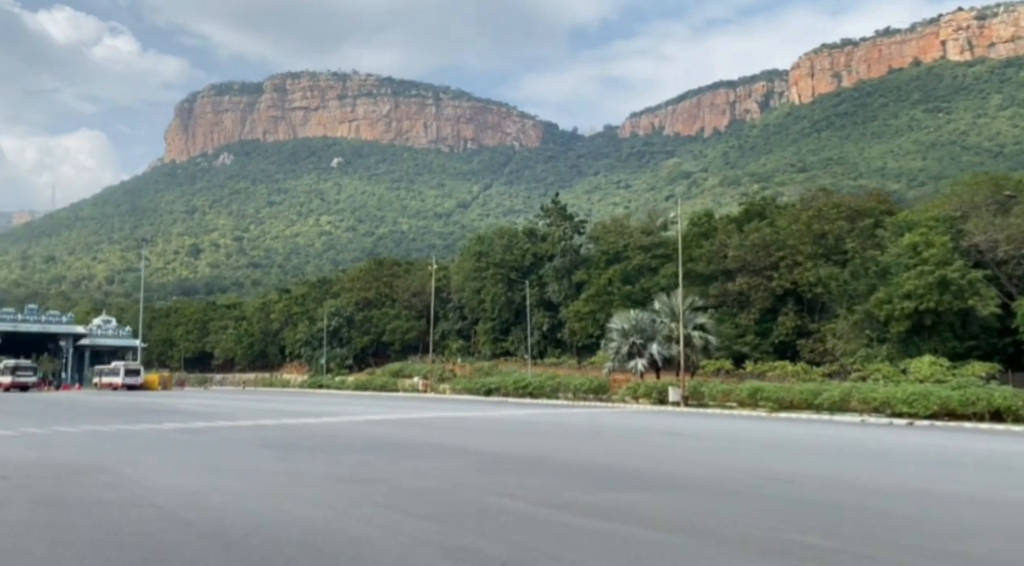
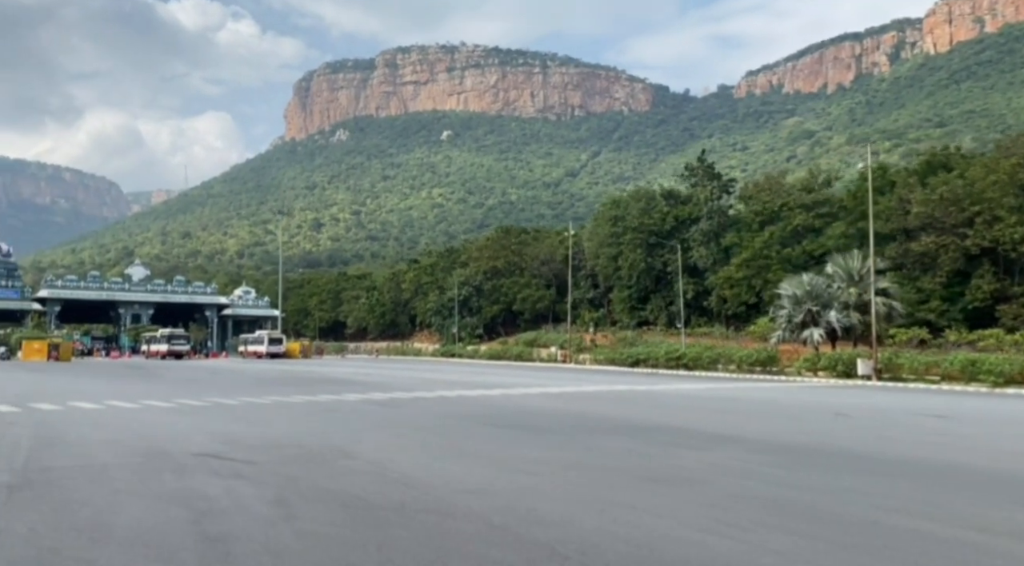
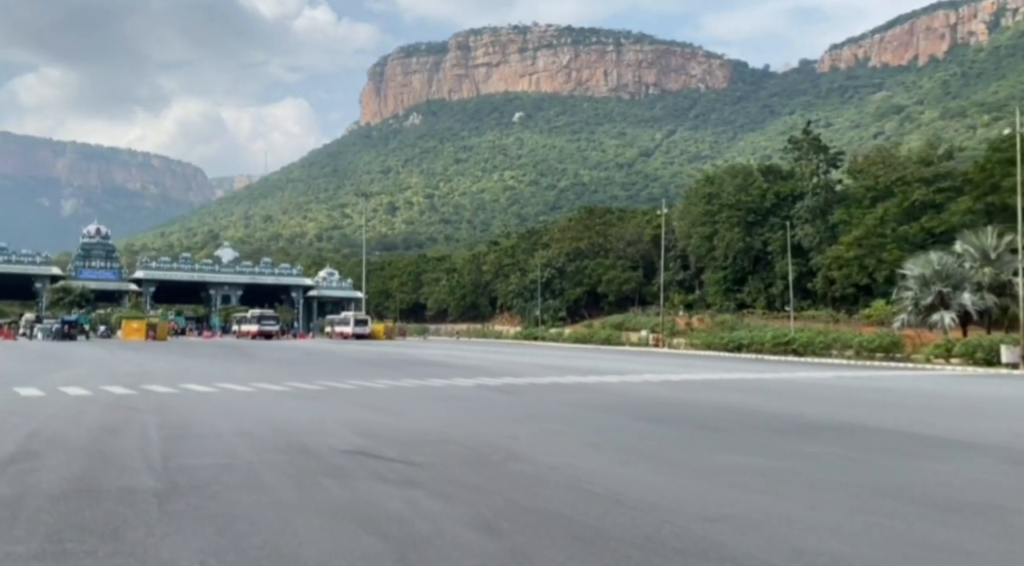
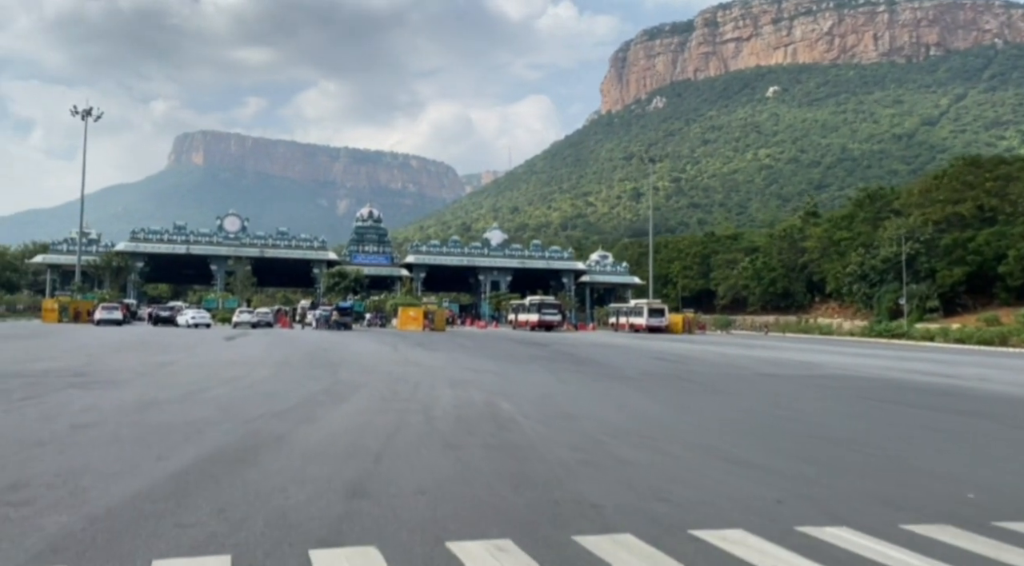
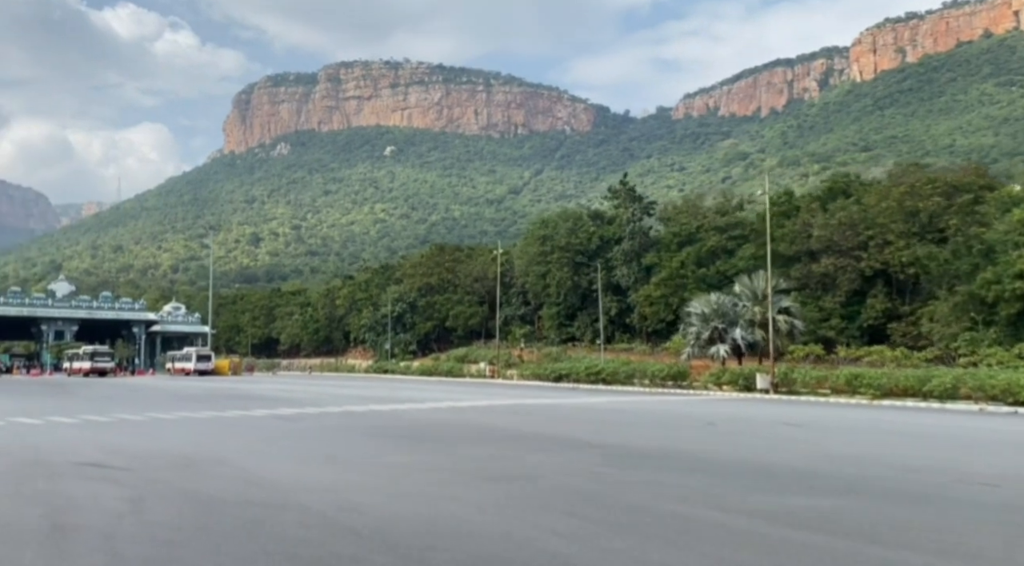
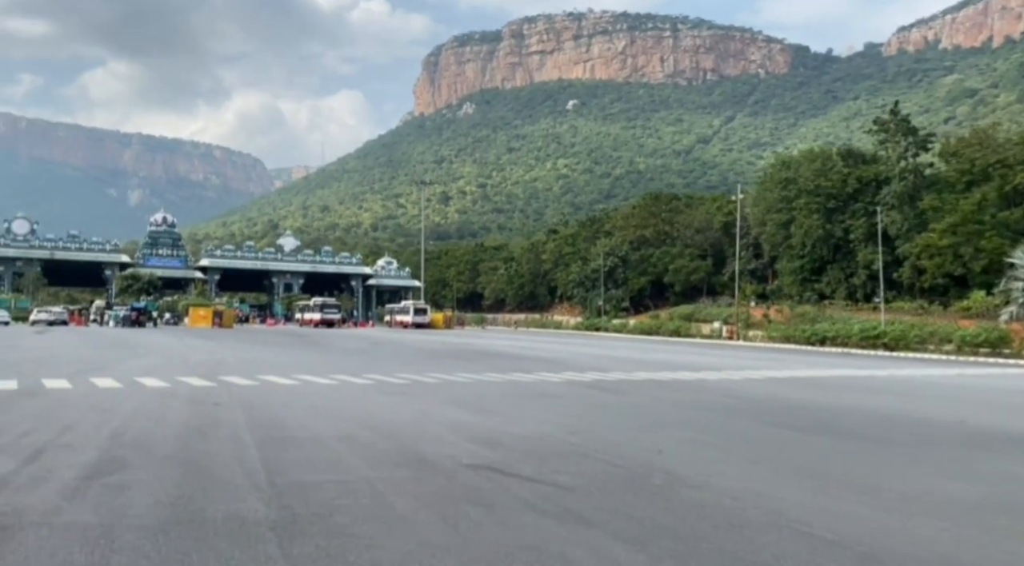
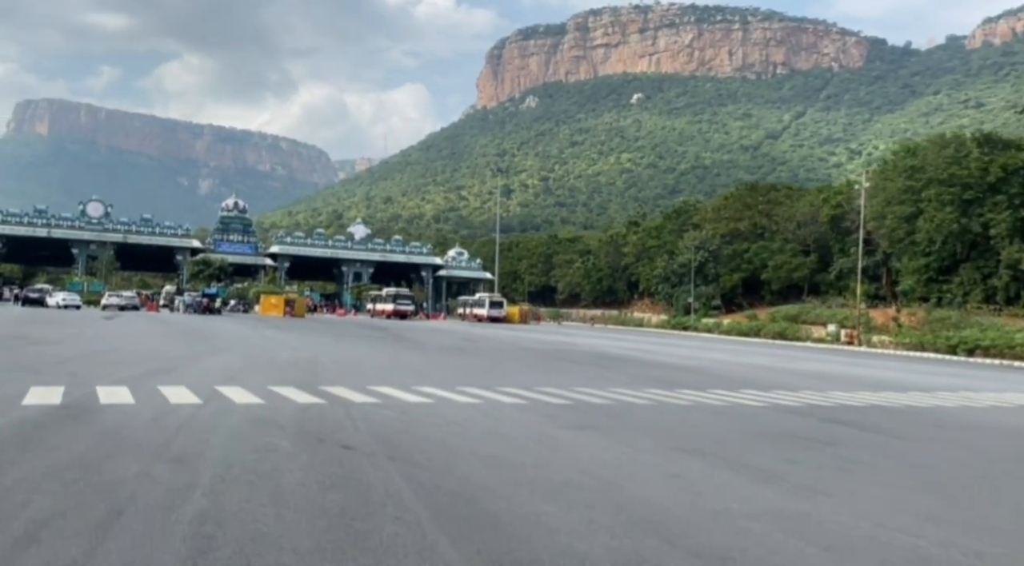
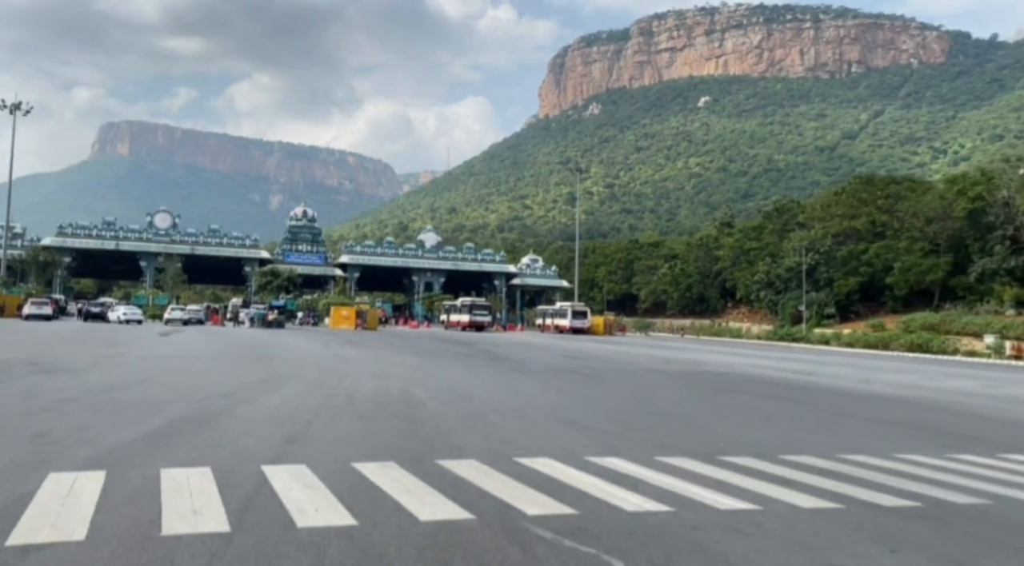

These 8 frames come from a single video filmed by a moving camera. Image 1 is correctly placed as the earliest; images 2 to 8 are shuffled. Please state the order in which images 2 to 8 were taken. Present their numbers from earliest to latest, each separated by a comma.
5, 2, 3, 6, 7, 8, 4
